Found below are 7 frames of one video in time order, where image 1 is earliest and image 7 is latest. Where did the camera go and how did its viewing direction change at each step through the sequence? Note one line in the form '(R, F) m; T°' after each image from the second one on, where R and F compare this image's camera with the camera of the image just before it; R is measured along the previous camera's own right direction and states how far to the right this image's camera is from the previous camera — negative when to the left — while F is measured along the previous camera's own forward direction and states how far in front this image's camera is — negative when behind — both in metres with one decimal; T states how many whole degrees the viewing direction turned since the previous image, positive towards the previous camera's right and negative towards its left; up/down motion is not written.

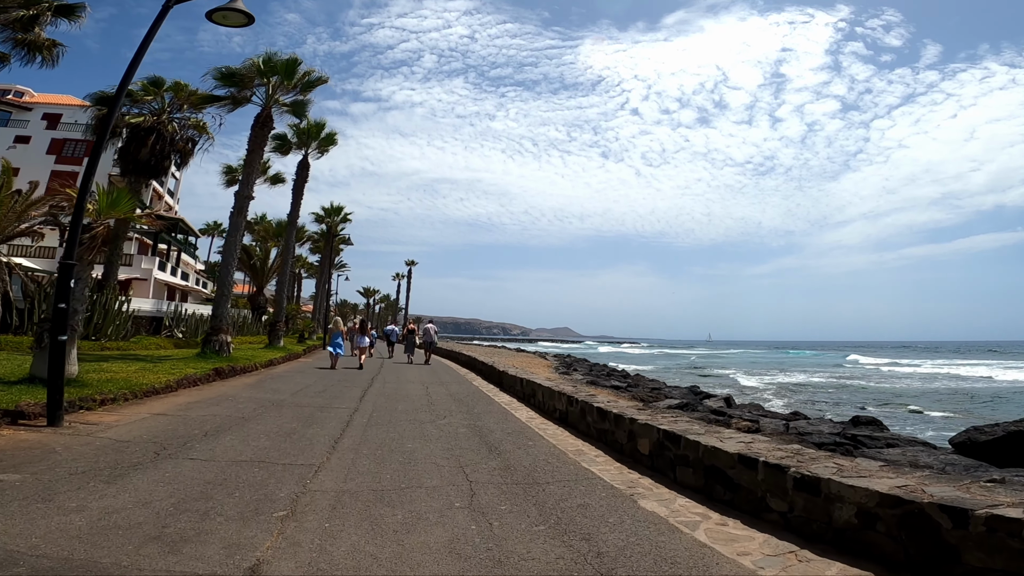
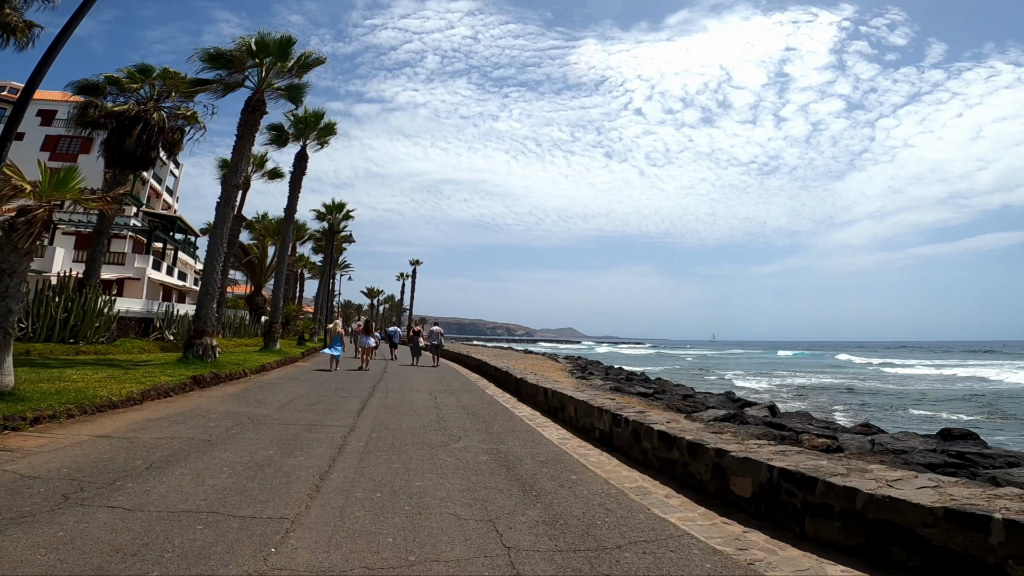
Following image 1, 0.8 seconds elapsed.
(-0.4, +2.0) m; 0°
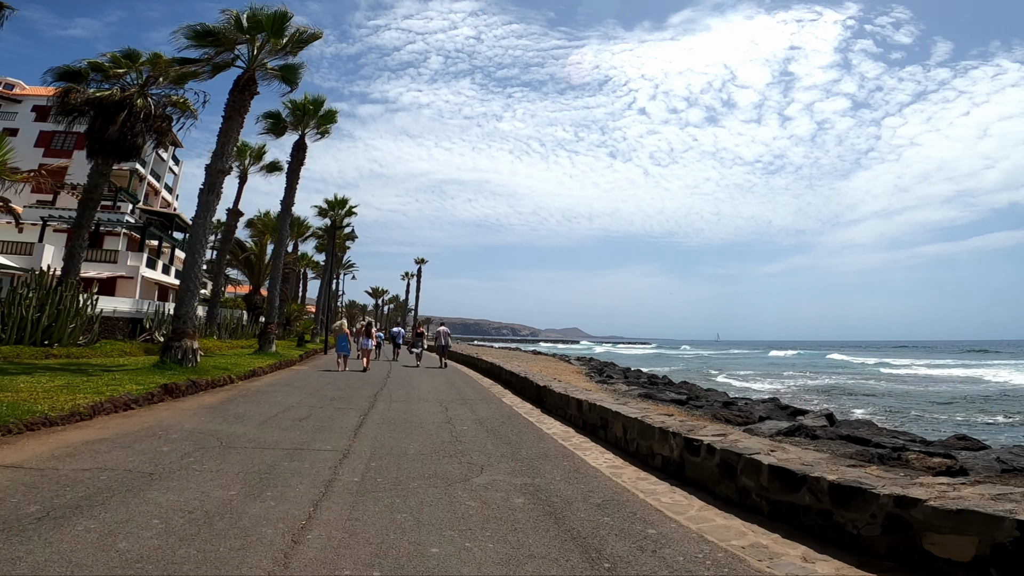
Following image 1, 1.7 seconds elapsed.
(-0.4, +2.0) m; 0°
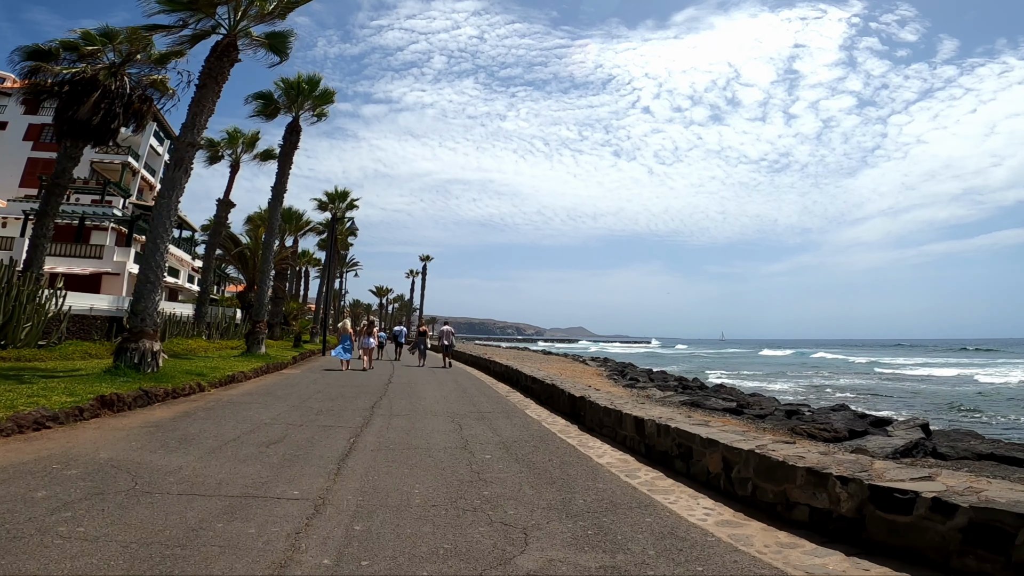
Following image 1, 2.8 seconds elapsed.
(-0.4, +2.6) m; 0°
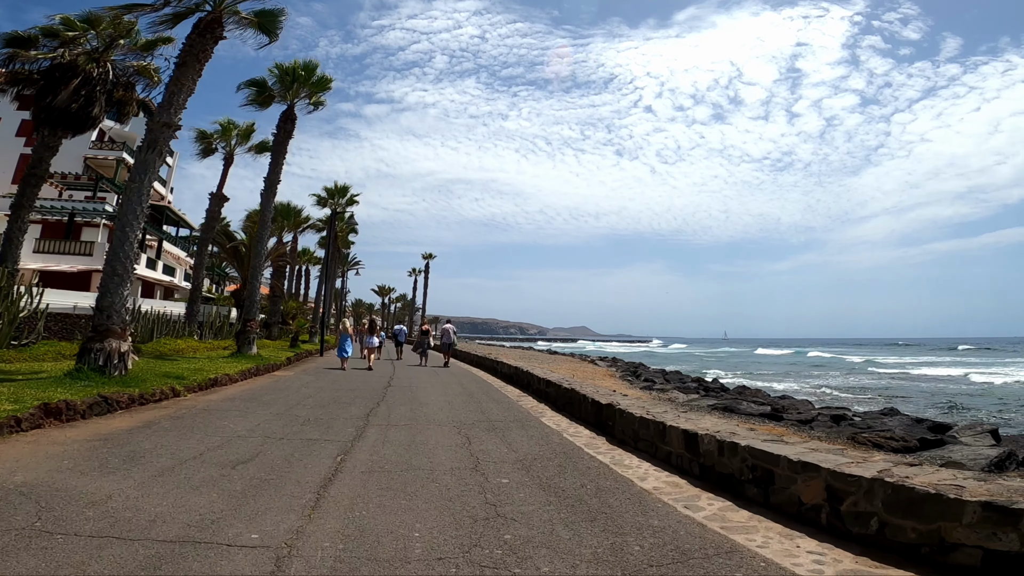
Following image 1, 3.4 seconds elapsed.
(-0.2, +1.5) m; 0°
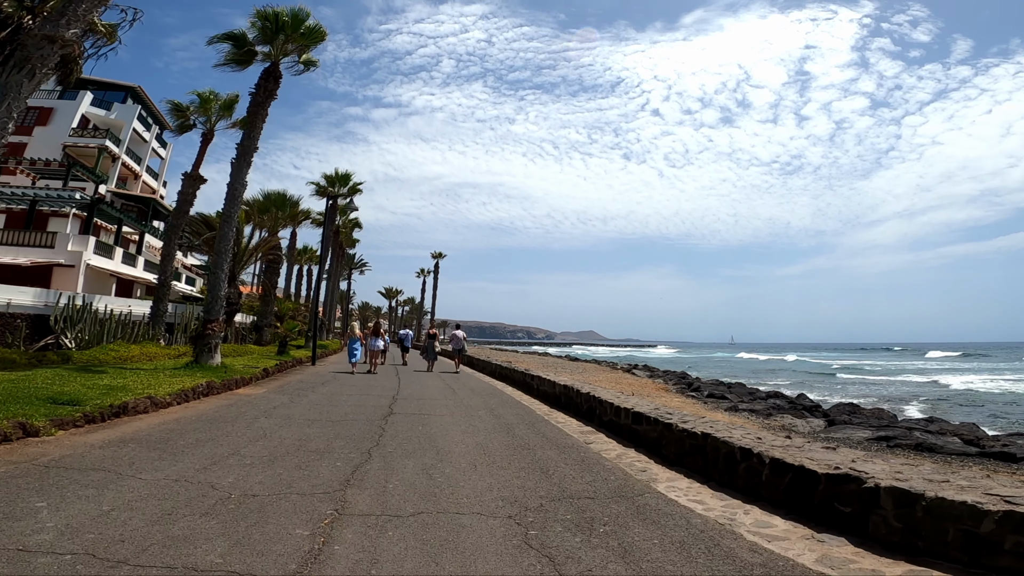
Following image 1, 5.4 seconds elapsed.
(-0.8, +4.9) m; -1°
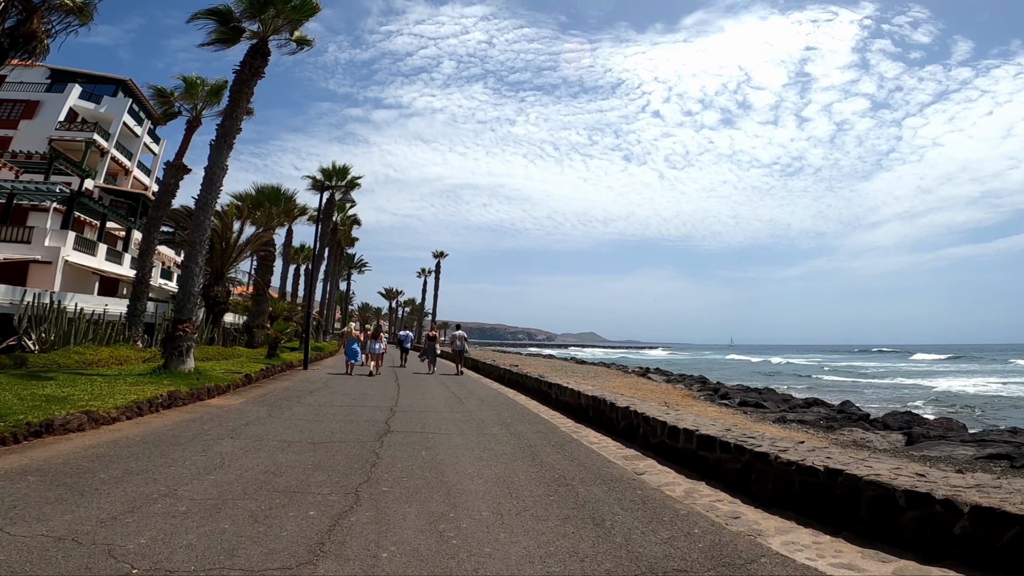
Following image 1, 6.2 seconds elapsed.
(-0.3, +2.0) m; 0°
